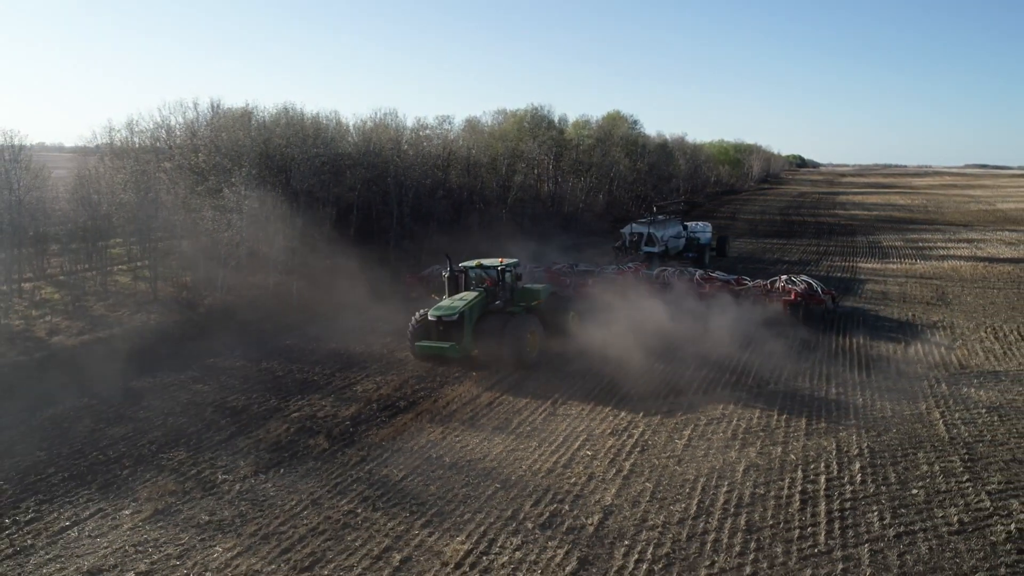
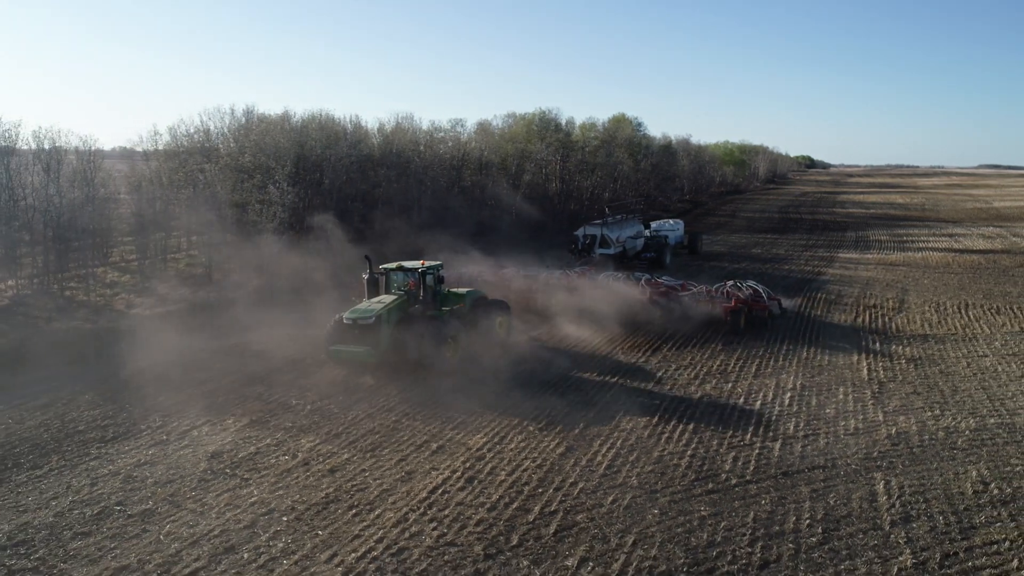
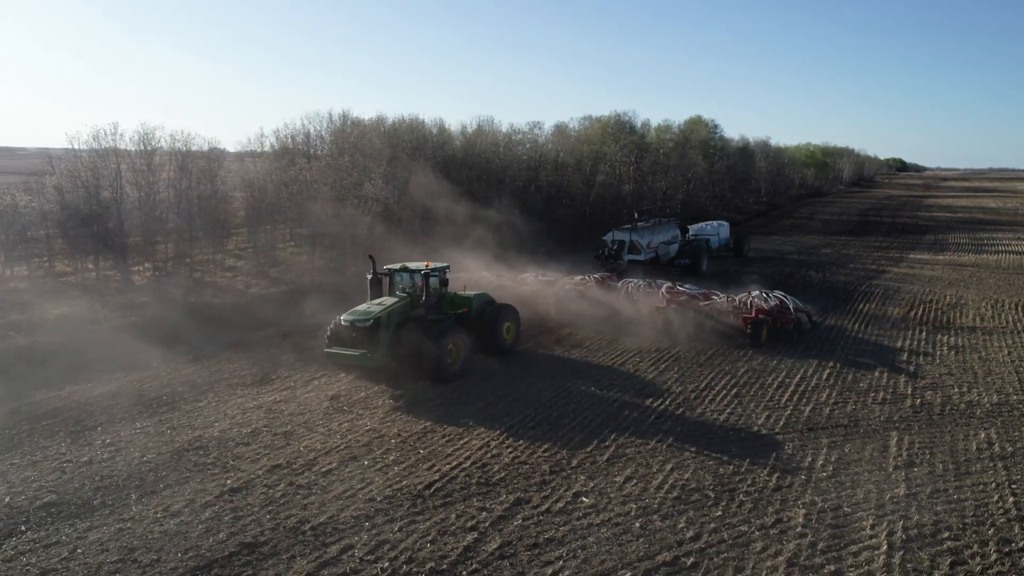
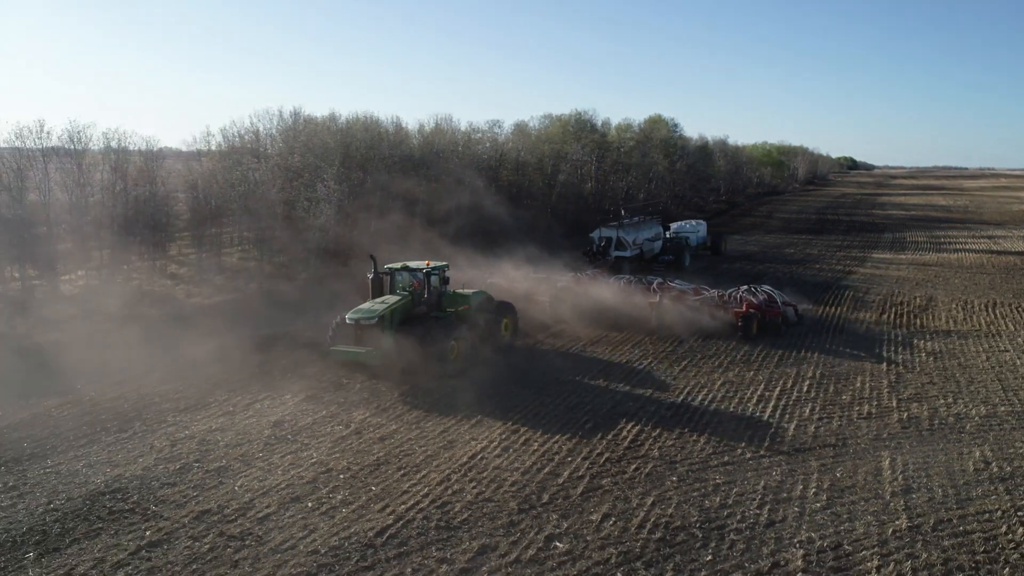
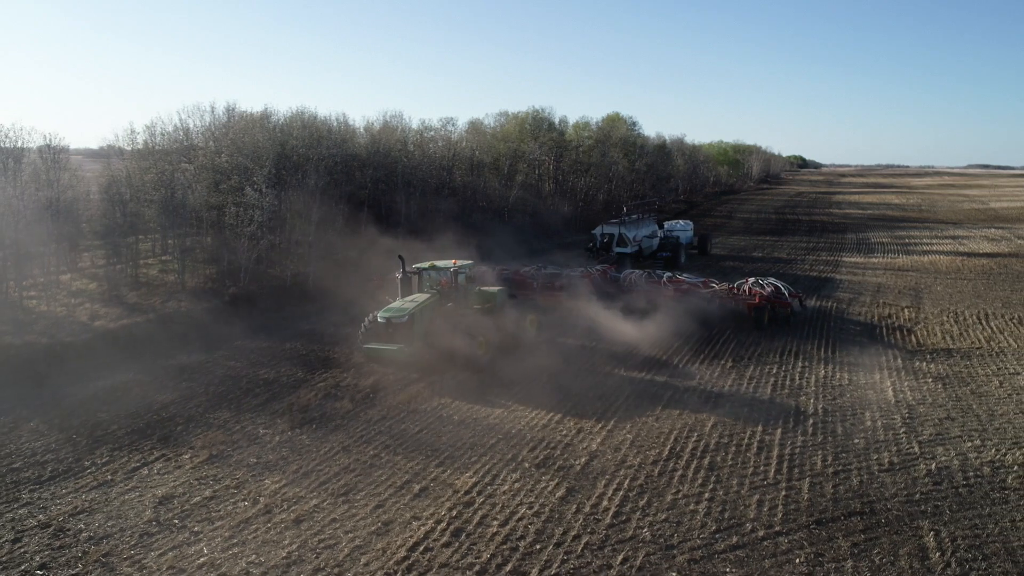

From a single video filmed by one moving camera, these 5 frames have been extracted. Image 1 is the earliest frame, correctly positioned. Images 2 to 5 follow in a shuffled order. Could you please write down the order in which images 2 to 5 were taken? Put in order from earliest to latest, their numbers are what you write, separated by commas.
5, 2, 4, 3
